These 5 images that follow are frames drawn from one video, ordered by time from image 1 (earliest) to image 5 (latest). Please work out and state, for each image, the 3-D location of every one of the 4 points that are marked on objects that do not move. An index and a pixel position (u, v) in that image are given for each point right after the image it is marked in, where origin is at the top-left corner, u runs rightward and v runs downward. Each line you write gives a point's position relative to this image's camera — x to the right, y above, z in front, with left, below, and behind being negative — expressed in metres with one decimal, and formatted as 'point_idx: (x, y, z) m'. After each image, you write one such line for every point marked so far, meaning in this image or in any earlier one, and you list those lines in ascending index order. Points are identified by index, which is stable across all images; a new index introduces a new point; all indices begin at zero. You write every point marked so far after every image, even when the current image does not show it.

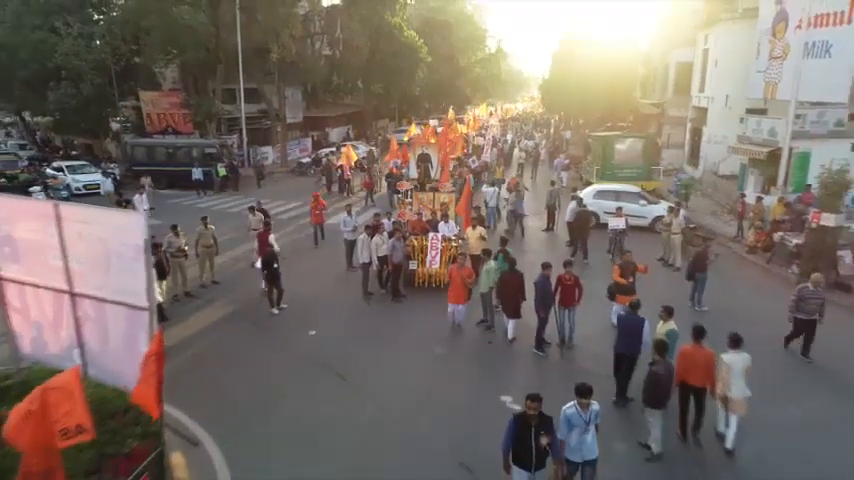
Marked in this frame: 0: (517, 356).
0: (+2.0, -2.5, +10.0) m
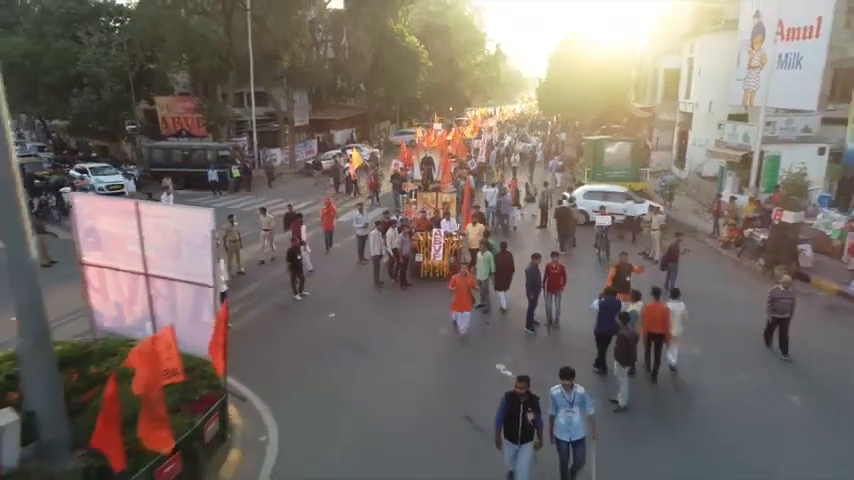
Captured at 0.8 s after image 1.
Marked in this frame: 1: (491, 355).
0: (+2.1, -2.4, +11.6) m
1: (+1.5, -2.7, +10.8) m
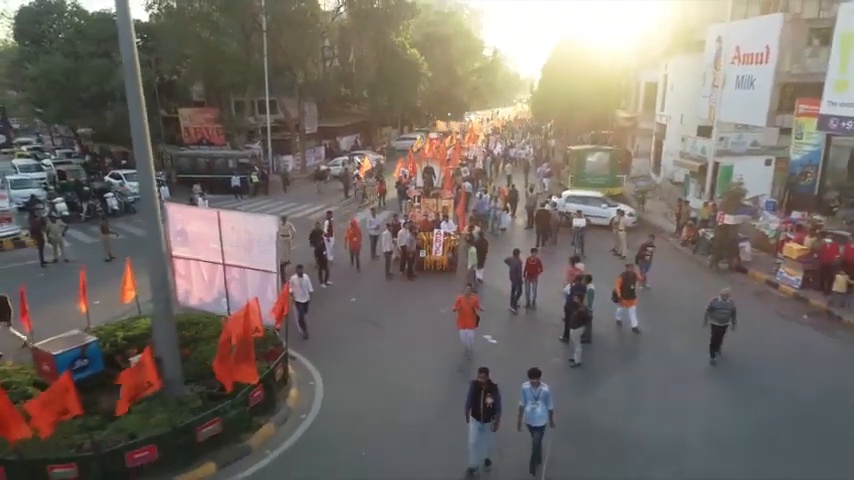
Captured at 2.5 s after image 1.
0: (+2.2, -2.3, +14.5) m
1: (+1.6, -2.6, +13.7) m
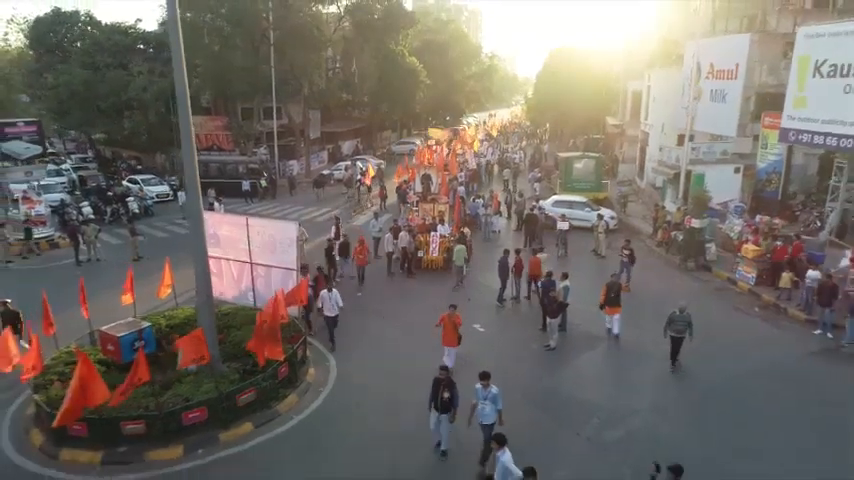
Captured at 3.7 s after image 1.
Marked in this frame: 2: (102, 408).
0: (+2.1, -2.4, +16.5) m
1: (+1.5, -2.7, +15.7) m
2: (-7.0, -3.6, +9.9) m
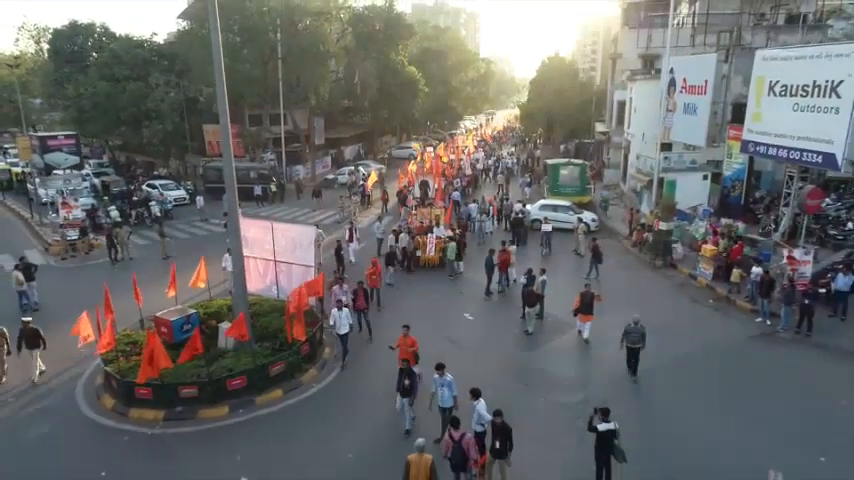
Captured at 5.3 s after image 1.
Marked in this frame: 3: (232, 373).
0: (+2.0, -2.4, +19.0) m
1: (+1.4, -2.7, +18.1) m
2: (-7.1, -3.6, +12.3) m
3: (-5.2, -3.6, +12.3) m
